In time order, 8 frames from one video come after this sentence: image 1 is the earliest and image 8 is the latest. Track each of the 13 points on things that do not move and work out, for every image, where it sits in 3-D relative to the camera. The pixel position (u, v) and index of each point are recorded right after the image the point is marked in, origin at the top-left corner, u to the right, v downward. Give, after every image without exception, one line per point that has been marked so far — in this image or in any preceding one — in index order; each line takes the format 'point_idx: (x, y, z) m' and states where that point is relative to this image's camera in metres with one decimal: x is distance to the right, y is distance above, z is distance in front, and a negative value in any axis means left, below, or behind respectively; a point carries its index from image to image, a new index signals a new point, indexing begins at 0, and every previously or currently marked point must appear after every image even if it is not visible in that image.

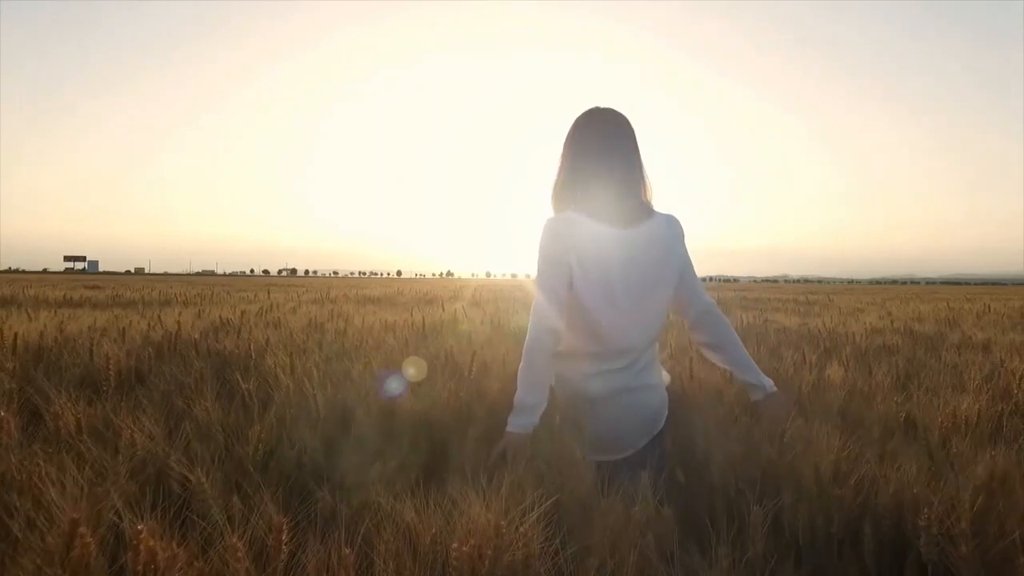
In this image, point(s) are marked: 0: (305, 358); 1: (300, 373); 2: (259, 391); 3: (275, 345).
0: (-1.2, -0.4, +3.6) m
1: (-1.1, -0.4, +3.1) m
2: (-1.2, -0.5, +2.9) m
3: (-1.5, -0.4, +4.0) m
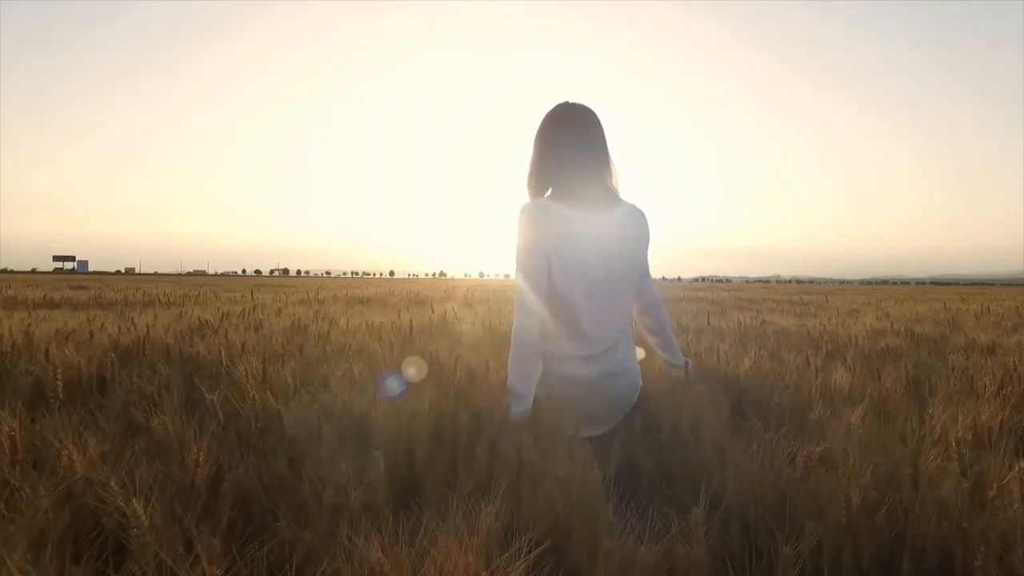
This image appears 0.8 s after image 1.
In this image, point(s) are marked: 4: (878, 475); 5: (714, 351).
0: (-1.3, -0.4, +3.4) m
1: (-1.2, -0.4, +2.9) m
2: (-1.3, -0.5, +2.7) m
3: (-1.6, -0.4, +3.8) m
4: (+1.1, -0.6, +1.9) m
5: (+1.7, -0.5, +5.2) m
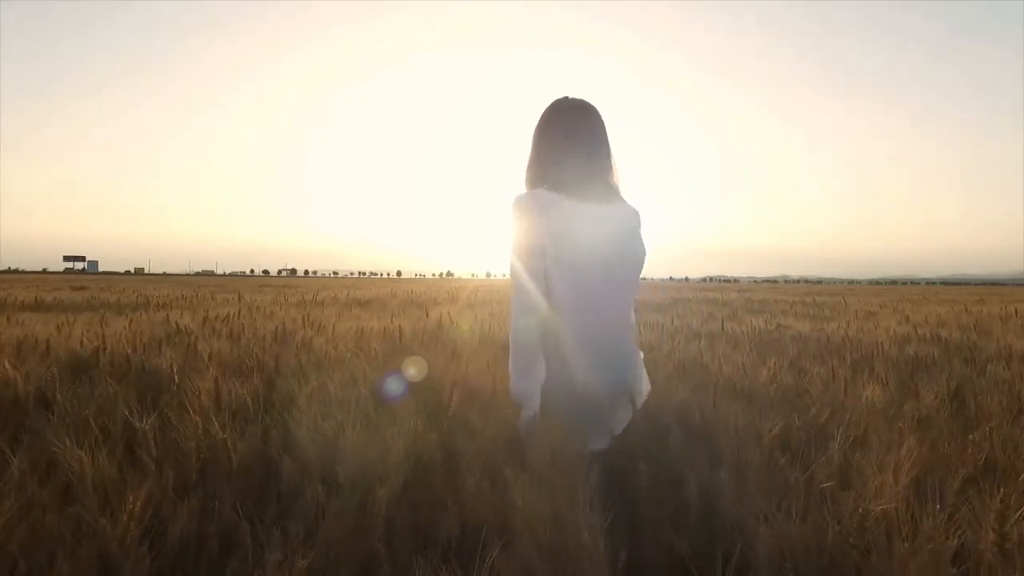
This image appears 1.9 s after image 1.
0: (-1.3, -0.4, +3.0) m
1: (-1.2, -0.5, +2.5) m
2: (-1.3, -0.5, +2.3) m
3: (-1.6, -0.4, +3.4) m
4: (+1.1, -0.6, +1.5) m
5: (+1.7, -0.6, +4.8) m
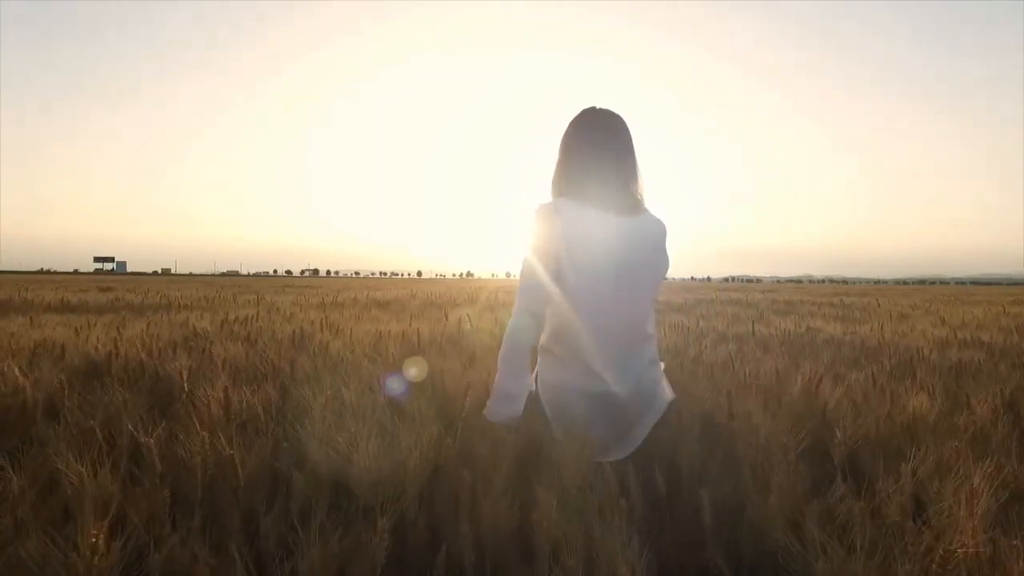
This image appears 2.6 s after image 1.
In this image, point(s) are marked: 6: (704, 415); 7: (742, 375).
0: (-1.2, -0.5, +2.9) m
1: (-1.1, -0.5, +2.4) m
2: (-1.2, -0.6, +2.2) m
3: (-1.5, -0.4, +3.3) m
4: (+1.1, -0.6, +1.3) m
5: (+1.9, -0.6, +4.6) m
6: (+0.9, -0.6, +3.0) m
7: (+1.6, -0.6, +4.1) m
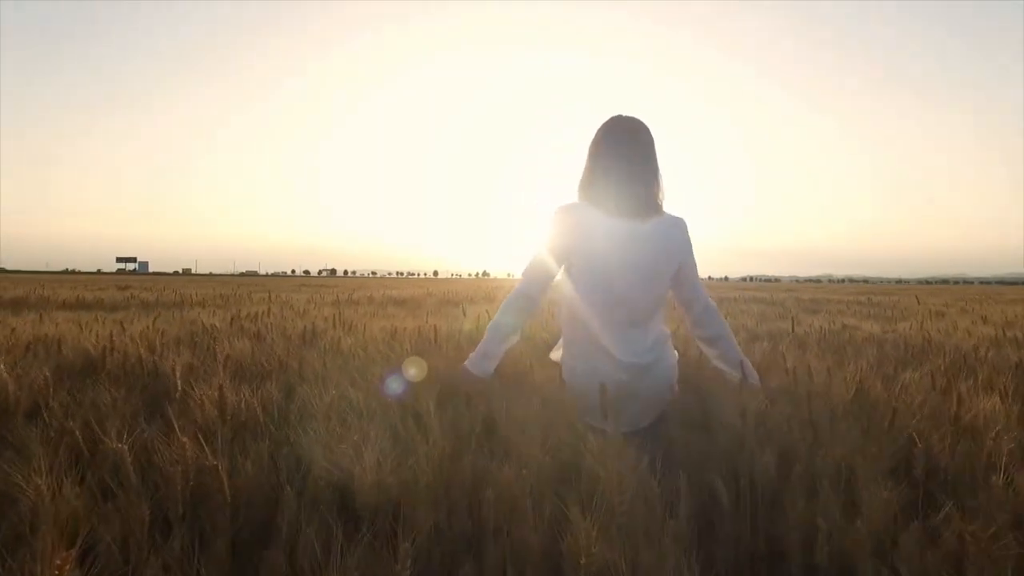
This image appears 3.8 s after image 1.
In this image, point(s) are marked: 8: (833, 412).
0: (-1.1, -0.4, +2.6) m
1: (-1.0, -0.5, +2.2) m
2: (-1.1, -0.5, +1.9) m
3: (-1.4, -0.4, +3.1) m
4: (+1.2, -0.6, +1.0) m
5: (+2.0, -0.5, +4.3) m
6: (+1.1, -0.6, +2.7) m
7: (+1.7, -0.5, +3.8) m
8: (+1.4, -0.5, +2.7) m
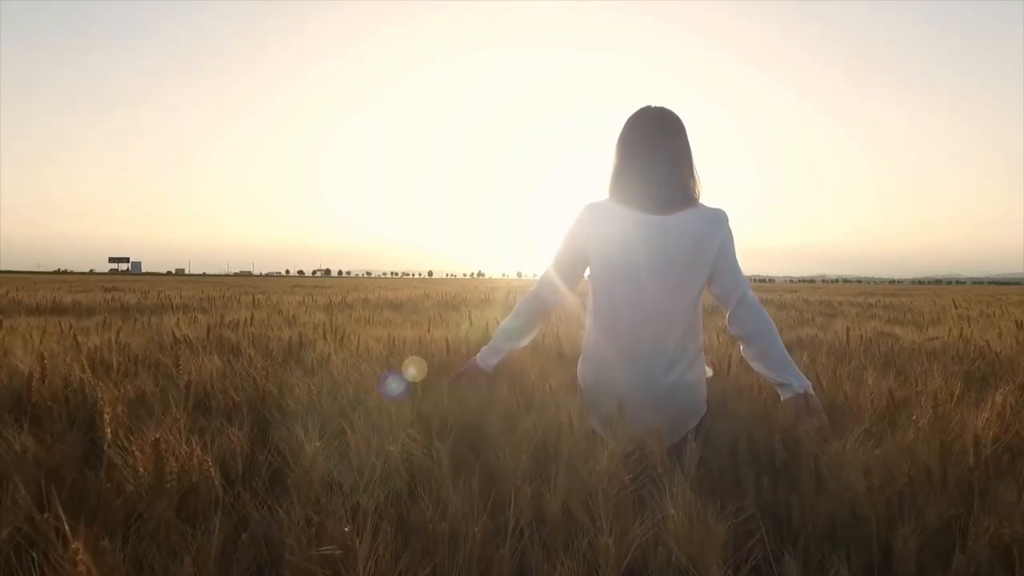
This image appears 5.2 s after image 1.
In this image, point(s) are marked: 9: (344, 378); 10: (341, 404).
0: (-1.0, -0.5, +2.0) m
1: (-0.9, -0.5, +1.6) m
2: (-1.0, -0.5, +1.3) m
3: (-1.3, -0.4, +2.5) m
4: (+1.4, -0.6, +0.4) m
5: (+2.1, -0.6, +3.7) m
6: (+1.2, -0.6, +2.1) m
7: (+1.8, -0.6, +3.2) m
8: (+1.5, -0.6, +2.1) m
9: (-0.8, -0.5, +3.0) m
10: (-0.7, -0.5, +2.5) m
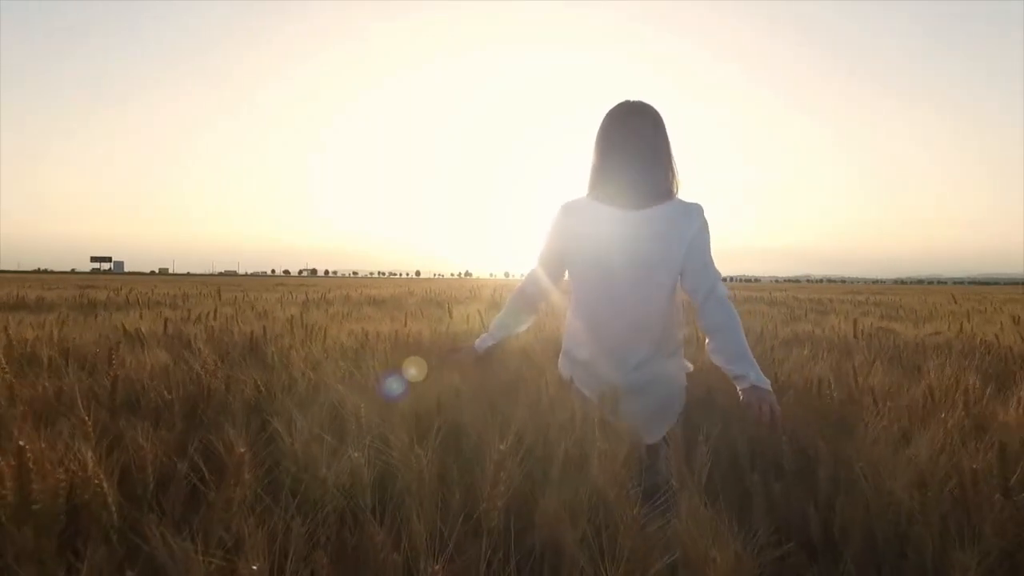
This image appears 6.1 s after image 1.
0: (-1.0, -0.4, +1.7) m
1: (-0.9, -0.4, +1.2) m
2: (-1.1, -0.5, +1.0) m
3: (-1.3, -0.4, +2.1) m
4: (+1.3, -0.6, +0.1) m
5: (+2.0, -0.5, +3.4) m
6: (+1.1, -0.5, +1.8) m
7: (+1.7, -0.5, +3.0) m
8: (+1.5, -0.5, +1.8) m
9: (-0.9, -0.4, +2.7) m
10: (-0.8, -0.4, +2.2) m
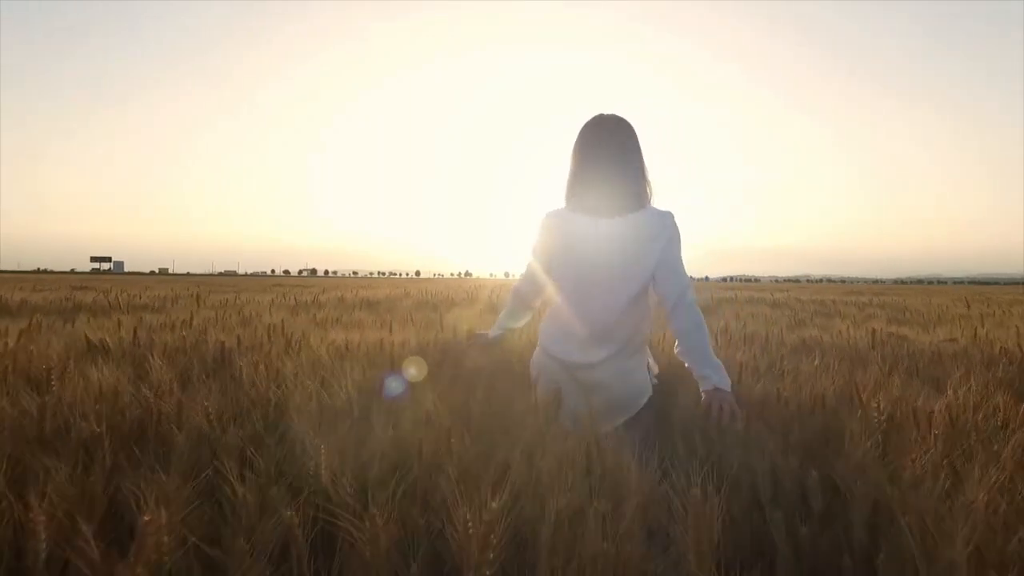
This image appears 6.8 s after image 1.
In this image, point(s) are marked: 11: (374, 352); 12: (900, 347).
0: (-1.1, -0.4, +1.4) m
1: (-1.0, -0.5, +1.0) m
2: (-1.1, -0.5, +0.7) m
3: (-1.4, -0.4, +1.9) m
4: (+1.3, -0.6, -0.1) m
5: (+2.0, -0.6, +3.2) m
6: (+1.1, -0.6, +1.6) m
7: (+1.7, -0.6, +2.7) m
8: (+1.4, -0.6, +1.6) m
9: (-1.0, -0.4, +2.4) m
10: (-0.8, -0.5, +1.9) m
11: (-0.9, -0.4, +3.7) m
12: (+3.4, -0.5, +5.5) m
